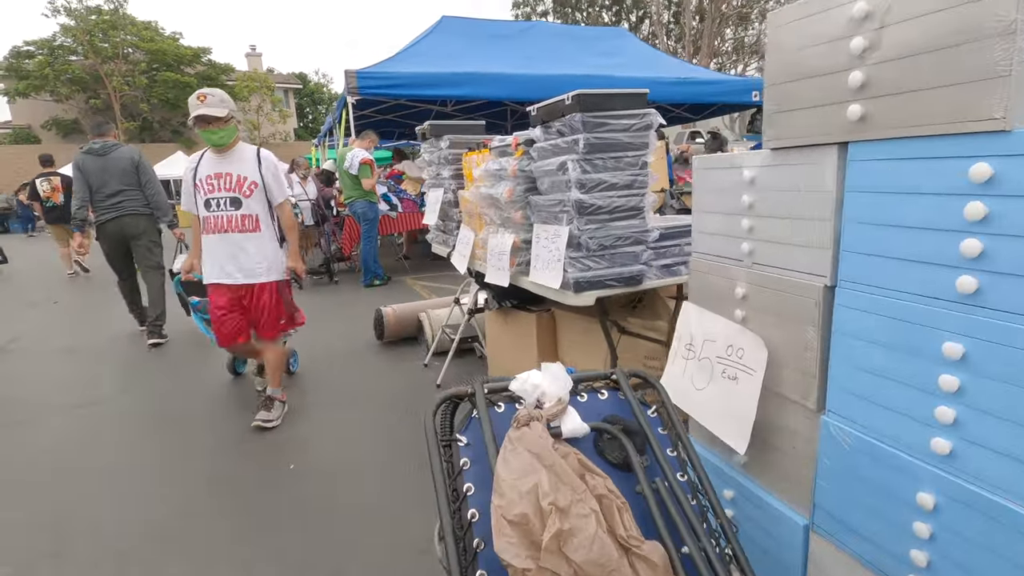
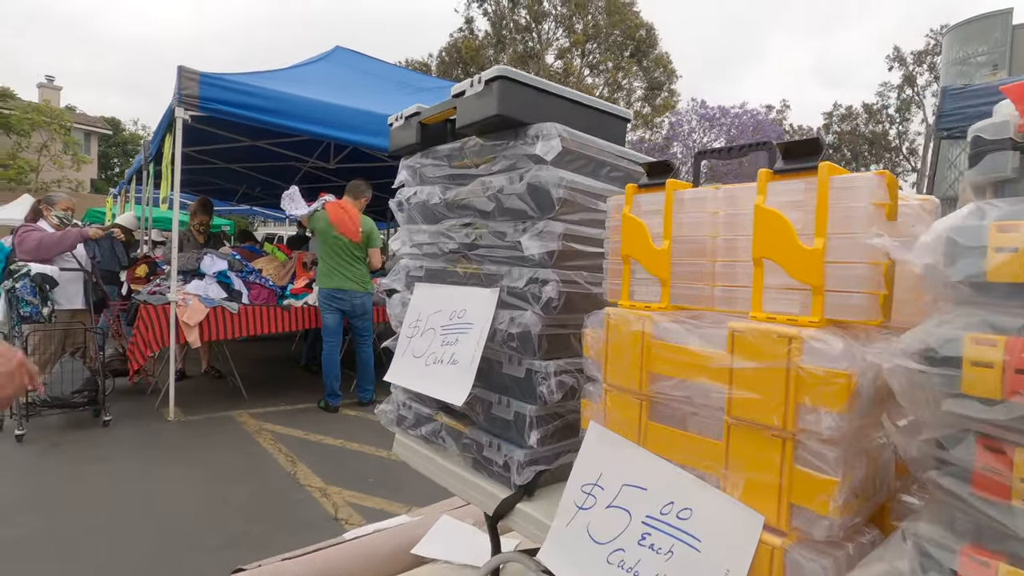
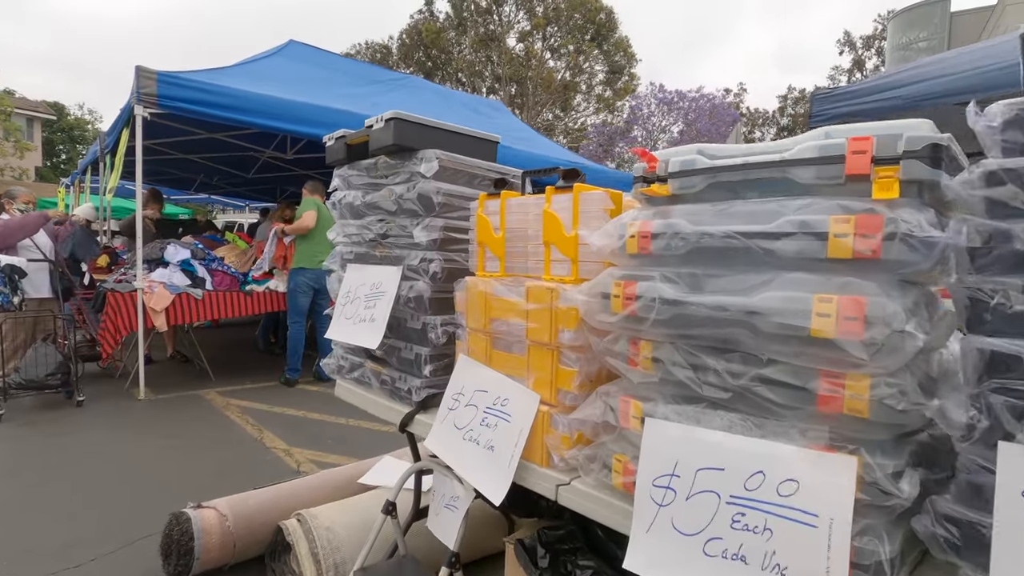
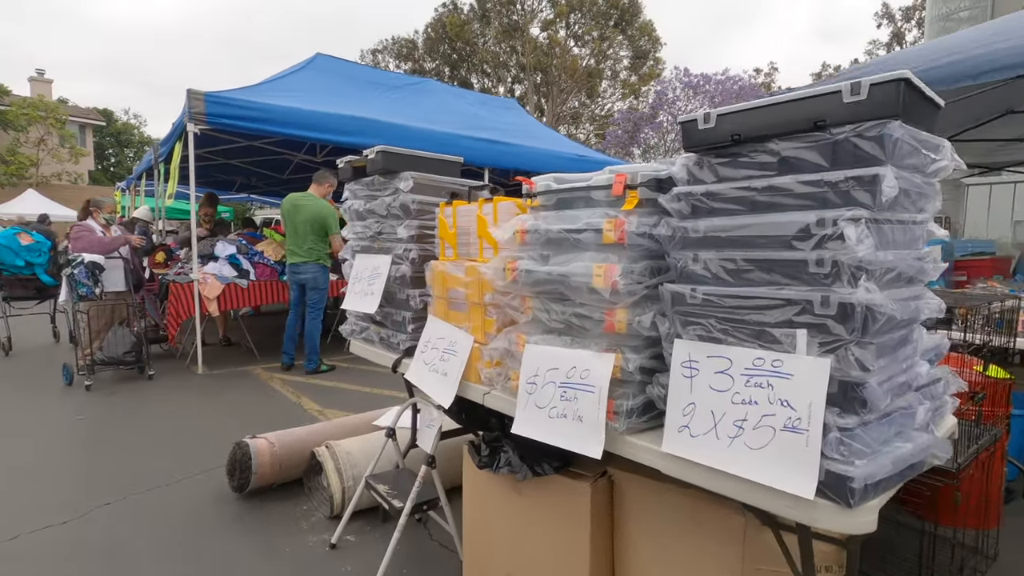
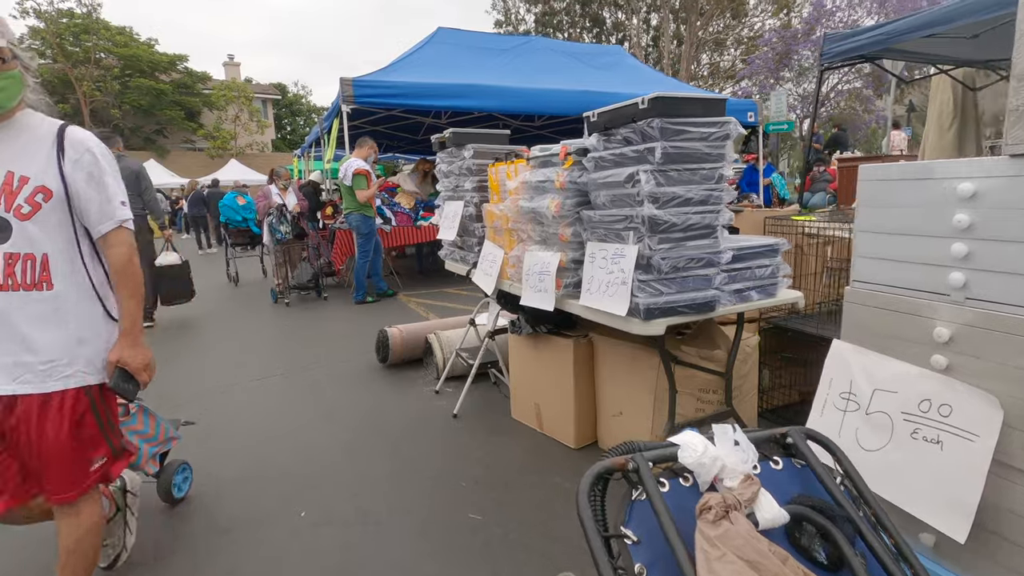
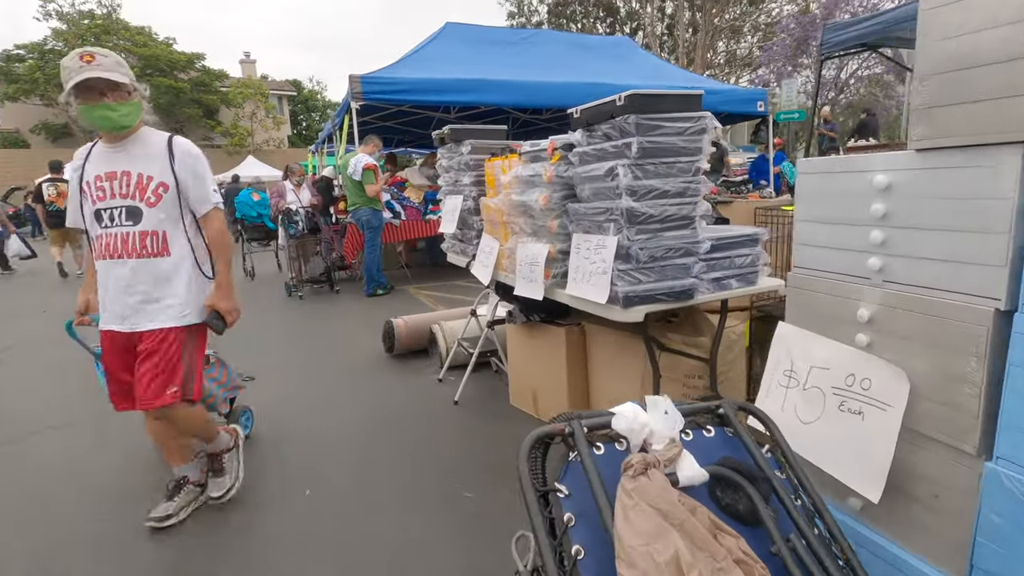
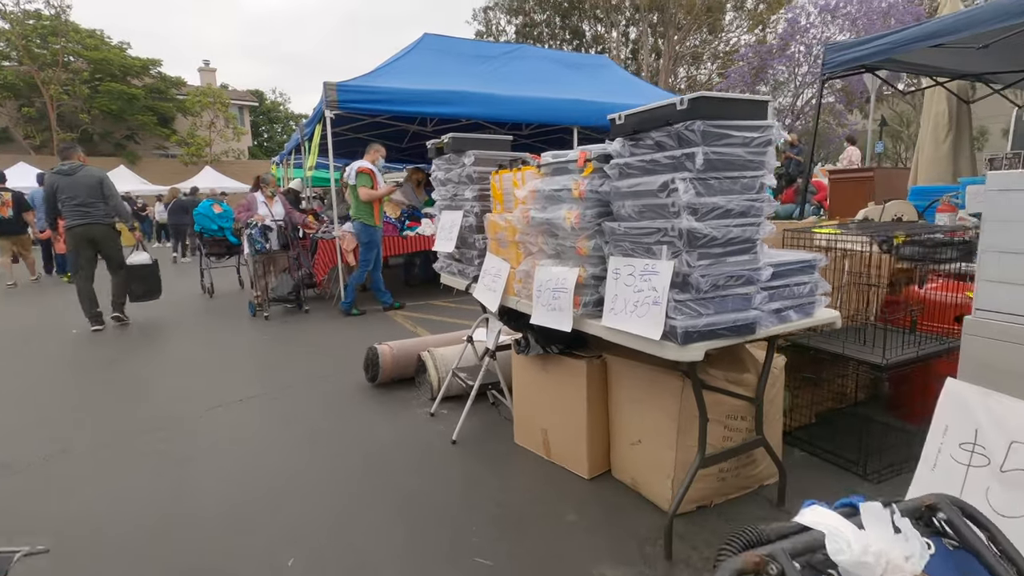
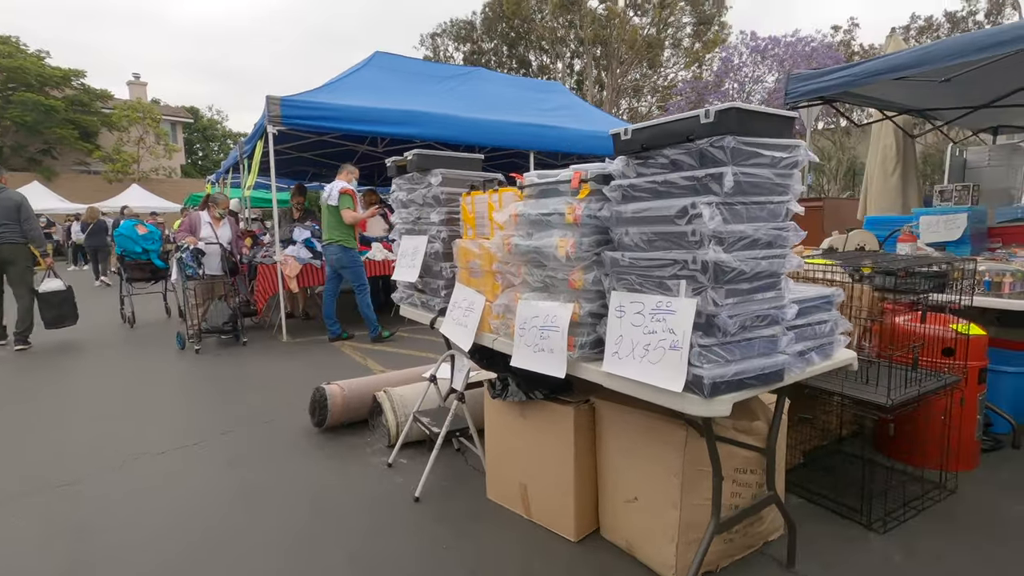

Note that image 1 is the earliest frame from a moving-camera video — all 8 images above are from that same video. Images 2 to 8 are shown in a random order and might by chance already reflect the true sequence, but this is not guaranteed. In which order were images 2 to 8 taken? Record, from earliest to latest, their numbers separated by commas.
6, 5, 7, 8, 4, 3, 2
